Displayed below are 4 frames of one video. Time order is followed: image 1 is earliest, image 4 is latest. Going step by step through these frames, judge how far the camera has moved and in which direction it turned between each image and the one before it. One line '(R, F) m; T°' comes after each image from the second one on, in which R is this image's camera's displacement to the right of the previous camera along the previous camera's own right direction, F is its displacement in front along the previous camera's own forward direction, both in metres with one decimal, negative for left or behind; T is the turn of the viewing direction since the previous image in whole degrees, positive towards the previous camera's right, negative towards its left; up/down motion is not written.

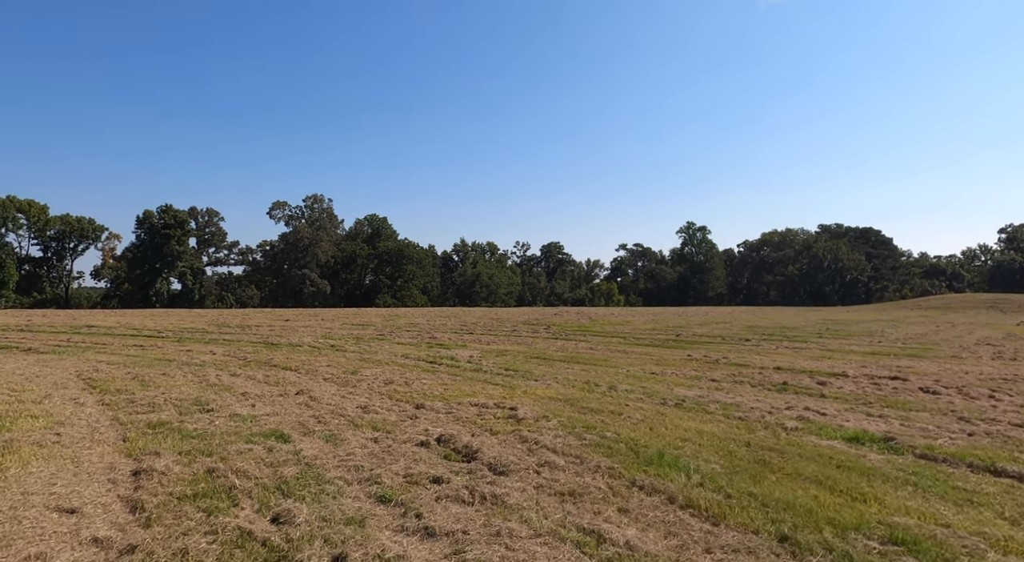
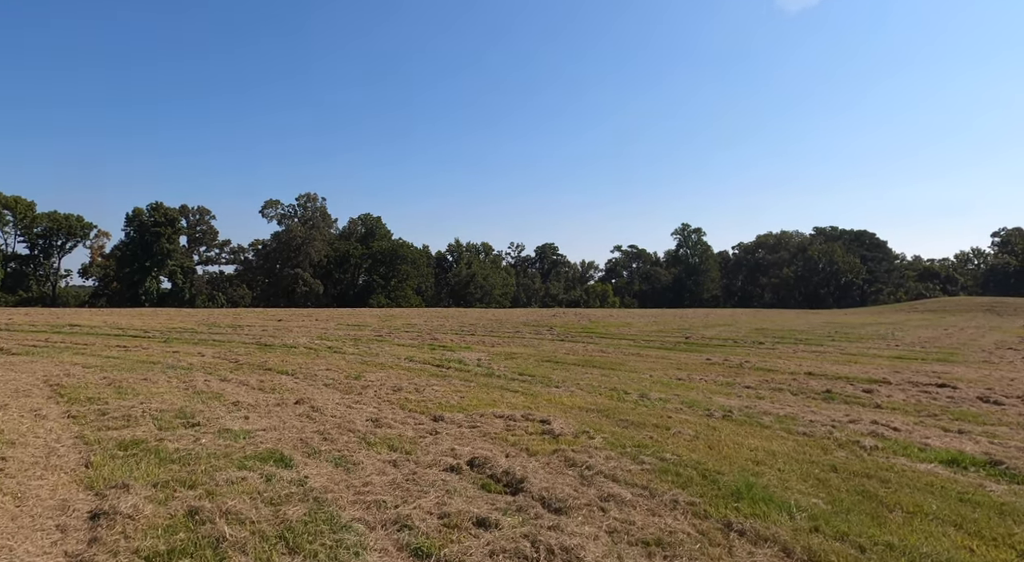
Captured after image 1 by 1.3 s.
(-0.6, +1.2) m; +1°
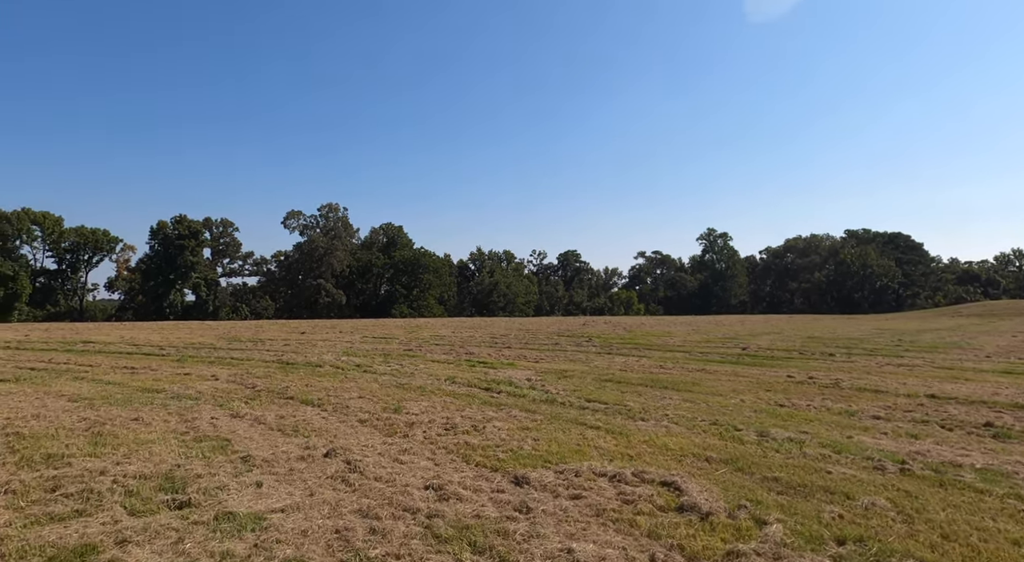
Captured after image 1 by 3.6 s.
(-0.9, +2.4) m; -2°
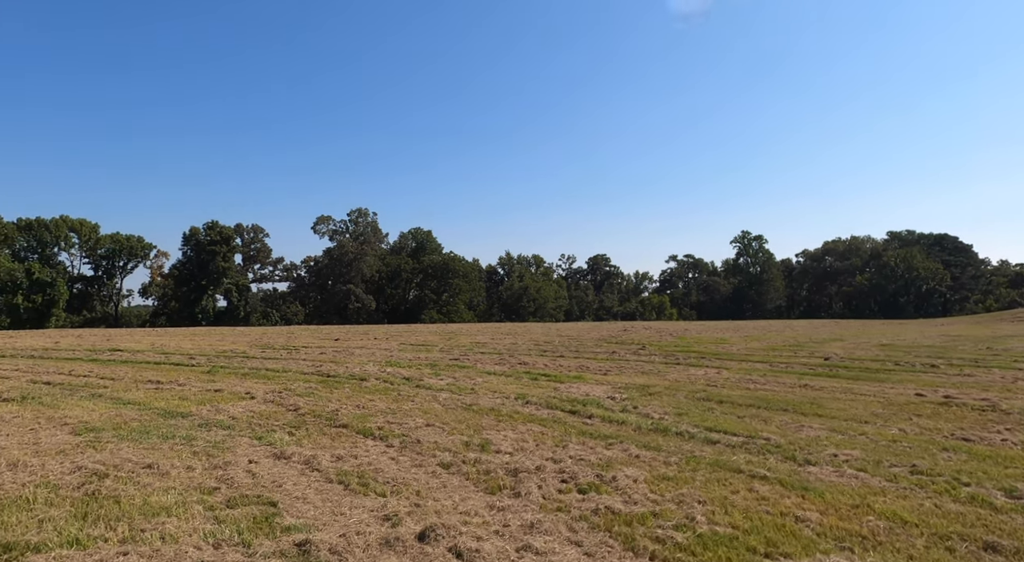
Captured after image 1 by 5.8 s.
(-1.3, +2.4) m; -2°
